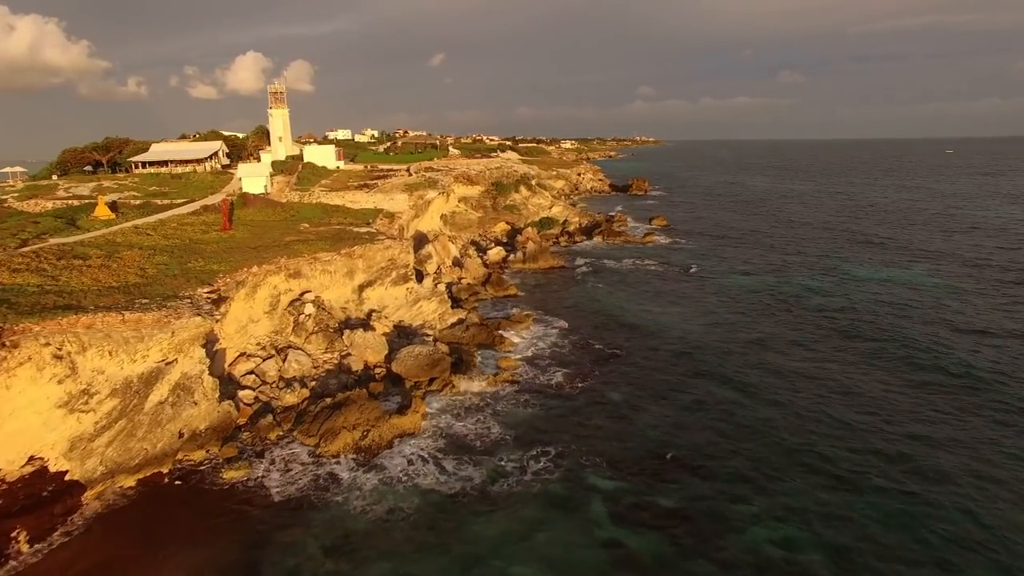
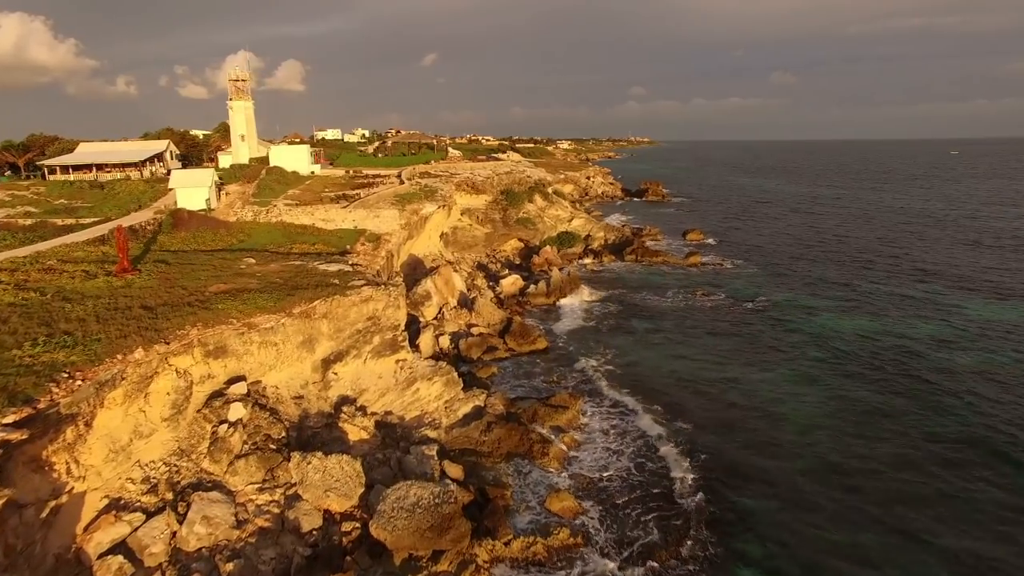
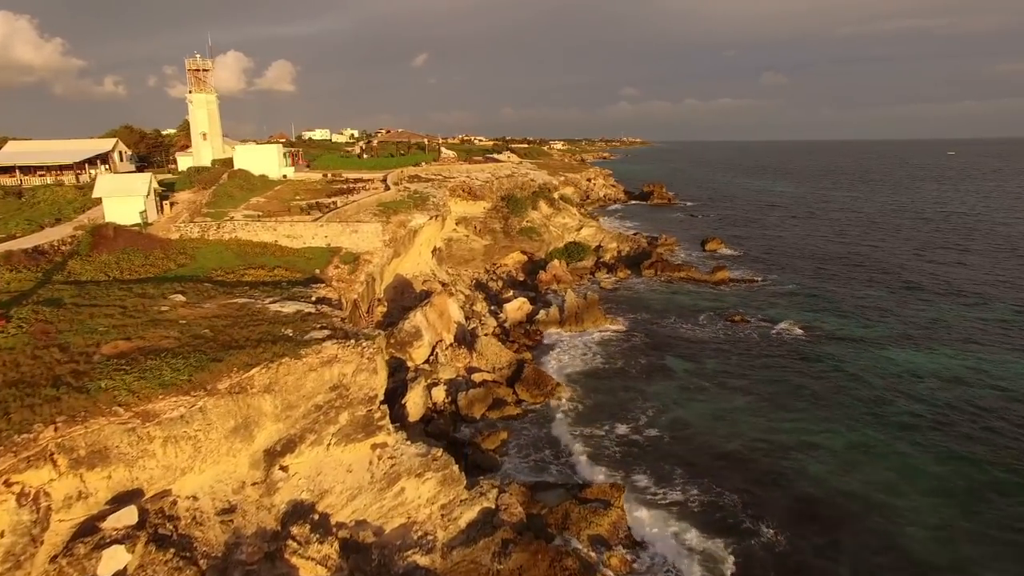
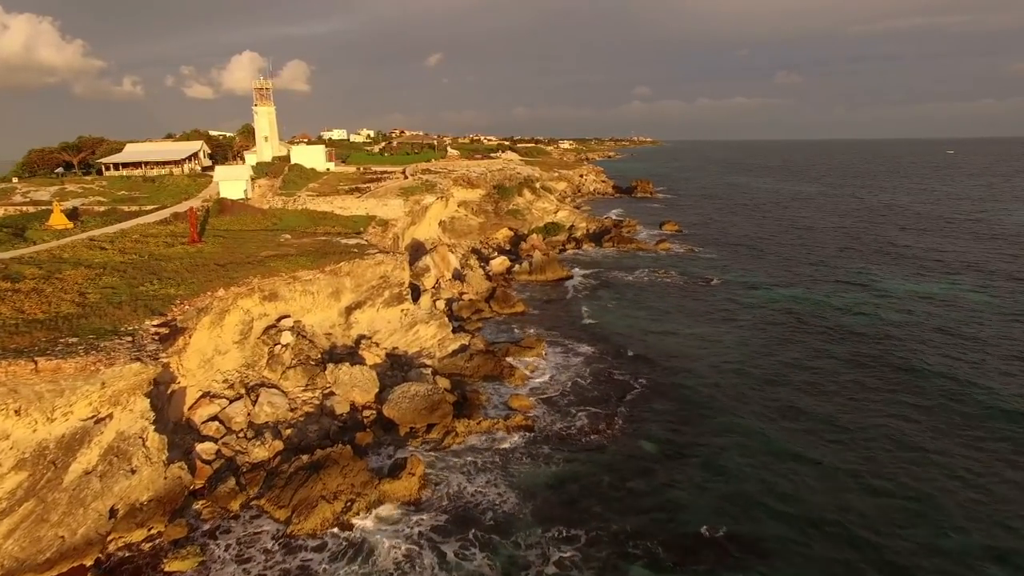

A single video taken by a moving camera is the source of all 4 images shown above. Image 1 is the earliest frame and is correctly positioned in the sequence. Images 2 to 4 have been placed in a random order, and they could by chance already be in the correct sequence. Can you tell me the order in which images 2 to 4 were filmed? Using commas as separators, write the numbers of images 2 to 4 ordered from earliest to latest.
4, 2, 3
